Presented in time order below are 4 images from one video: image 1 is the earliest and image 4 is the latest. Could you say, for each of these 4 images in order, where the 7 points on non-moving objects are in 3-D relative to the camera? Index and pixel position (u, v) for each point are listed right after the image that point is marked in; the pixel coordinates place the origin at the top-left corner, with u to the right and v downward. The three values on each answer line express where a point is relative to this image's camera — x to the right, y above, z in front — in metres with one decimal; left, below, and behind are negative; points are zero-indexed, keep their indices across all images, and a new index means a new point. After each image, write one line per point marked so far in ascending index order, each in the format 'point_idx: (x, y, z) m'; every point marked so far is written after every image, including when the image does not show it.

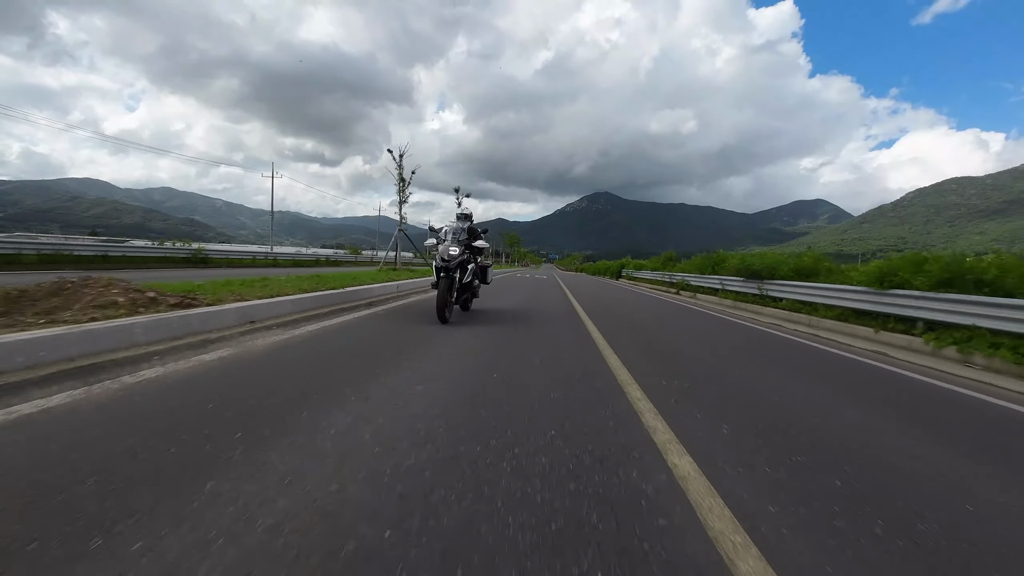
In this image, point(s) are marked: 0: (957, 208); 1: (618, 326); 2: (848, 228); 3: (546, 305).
0: (+12.6, +2.3, +15.4) m
1: (+1.7, -0.7, +8.5) m
2: (+10.7, +2.0, +17.4) m
3: (+0.6, -0.5, +10.2) m
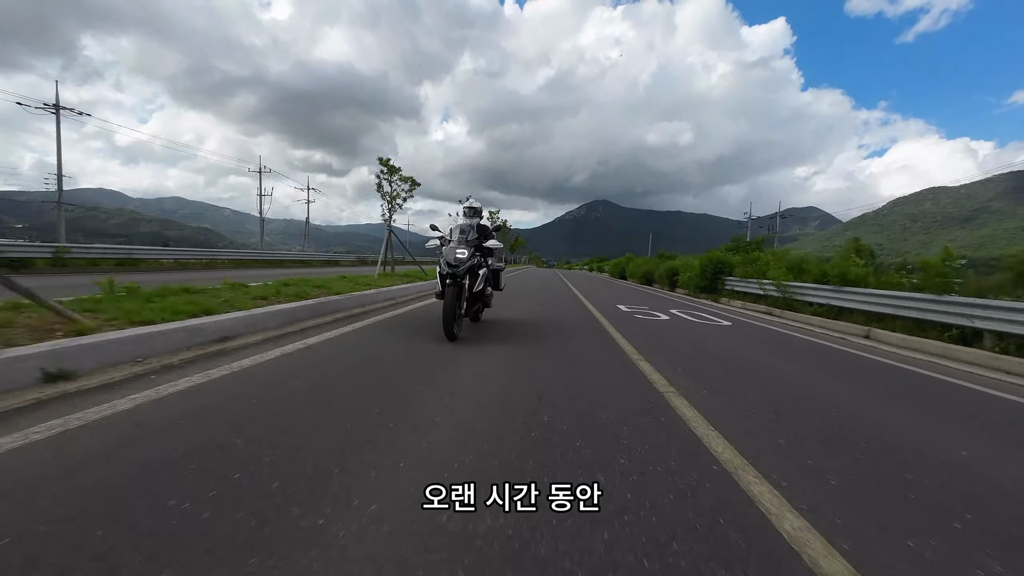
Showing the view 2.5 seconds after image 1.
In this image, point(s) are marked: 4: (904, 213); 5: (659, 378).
0: (+12.8, +2.2, +16.4) m
1: (+1.9, -0.7, +9.5) m
2: (+10.9, +1.8, +18.5) m
3: (+0.8, -0.5, +11.2) m
4: (+12.7, +2.5, +17.6) m
5: (+1.7, -0.9, +6.3) m
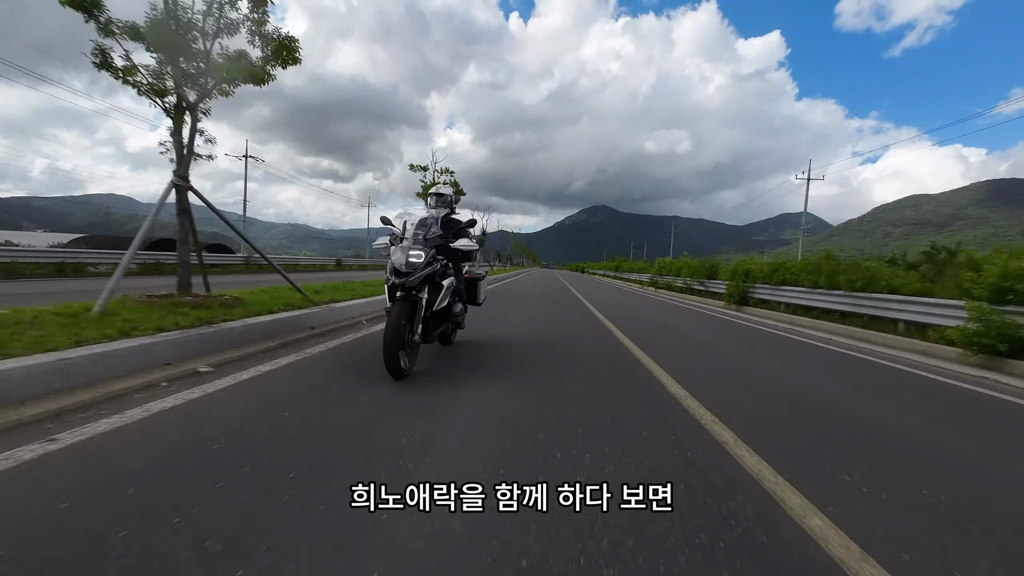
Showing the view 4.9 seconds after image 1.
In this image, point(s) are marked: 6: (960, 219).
0: (+12.9, +2.1, +17.4) m
1: (+2.1, -0.8, +10.5) m
2: (+11.1, +1.7, +19.4) m
3: (+1.0, -0.6, +12.2) m
4: (+12.9, +2.4, +18.6) m
5: (+1.9, -1.0, +7.2) m
6: (+13.5, +2.1, +16.3) m
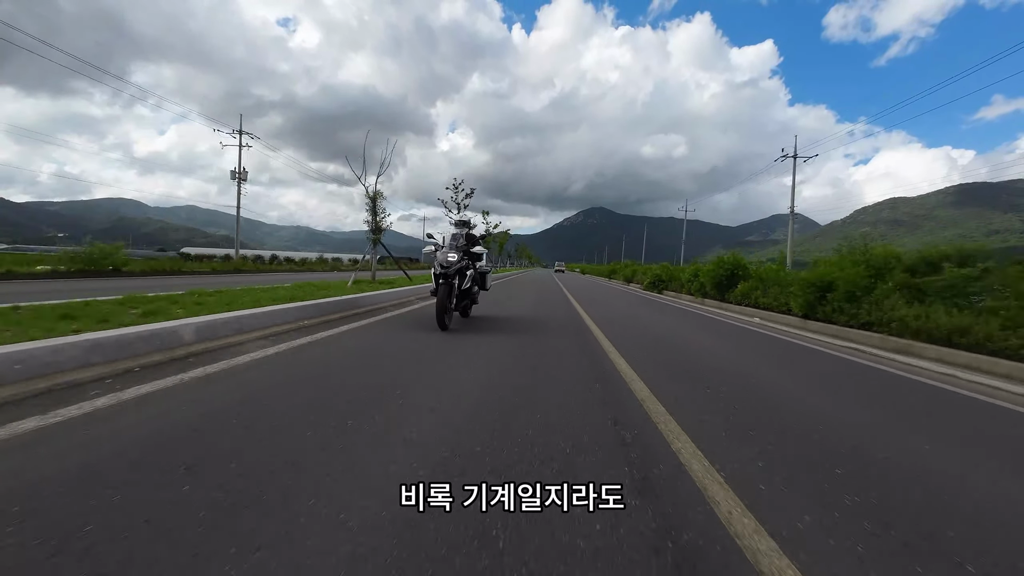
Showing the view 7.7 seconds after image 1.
0: (+13.1, +2.2, +18.5) m
1: (+2.3, -0.7, +11.5) m
2: (+11.3, +1.8, +20.6) m
3: (+1.2, -0.6, +13.3) m
4: (+13.1, +2.4, +19.7) m
5: (+2.1, -0.9, +8.3) m
6: (+13.6, +2.2, +17.4) m
